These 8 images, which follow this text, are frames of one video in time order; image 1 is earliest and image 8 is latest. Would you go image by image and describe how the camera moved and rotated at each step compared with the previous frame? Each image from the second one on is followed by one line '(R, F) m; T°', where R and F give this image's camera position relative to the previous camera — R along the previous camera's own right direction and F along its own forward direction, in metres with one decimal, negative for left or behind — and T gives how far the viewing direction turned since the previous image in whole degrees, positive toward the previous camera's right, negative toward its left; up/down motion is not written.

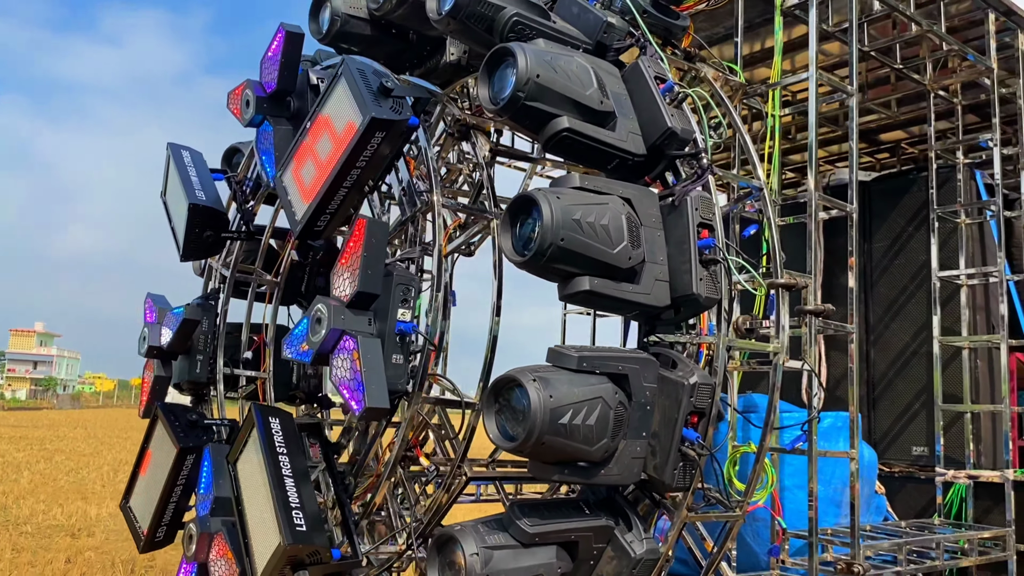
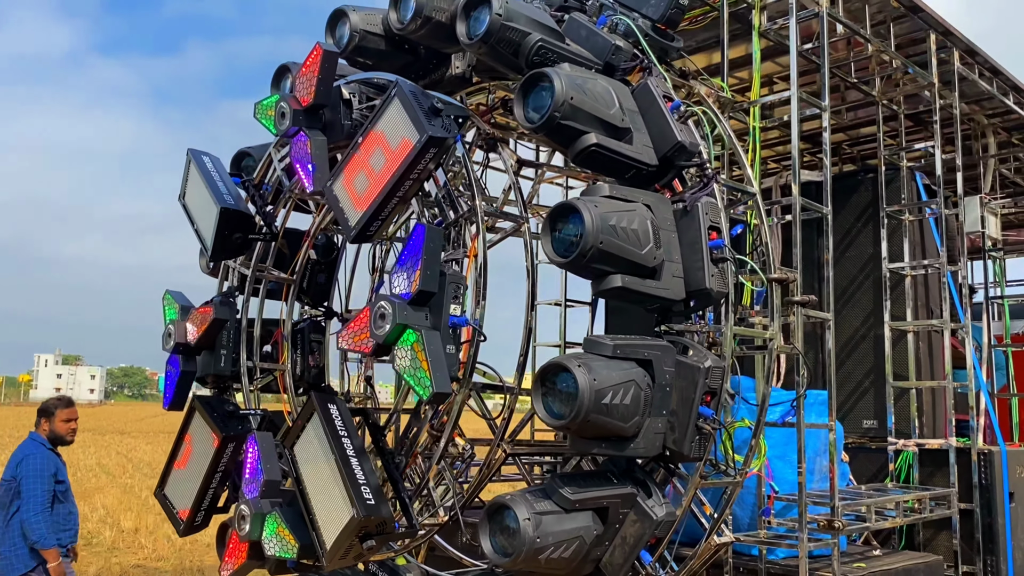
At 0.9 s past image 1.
(-0.4, -0.4) m; +5°
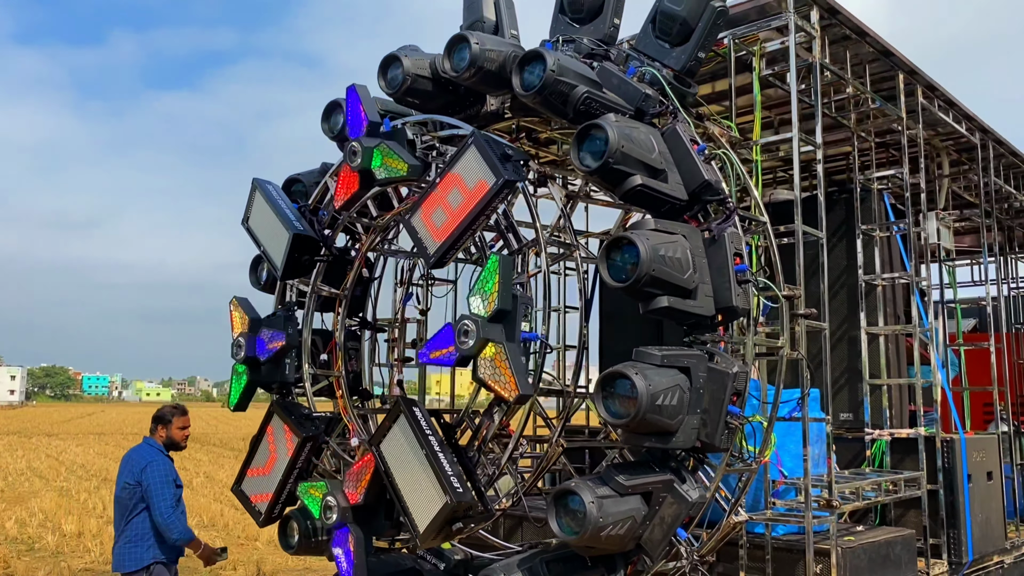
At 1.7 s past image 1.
(-0.5, -0.6) m; +4°
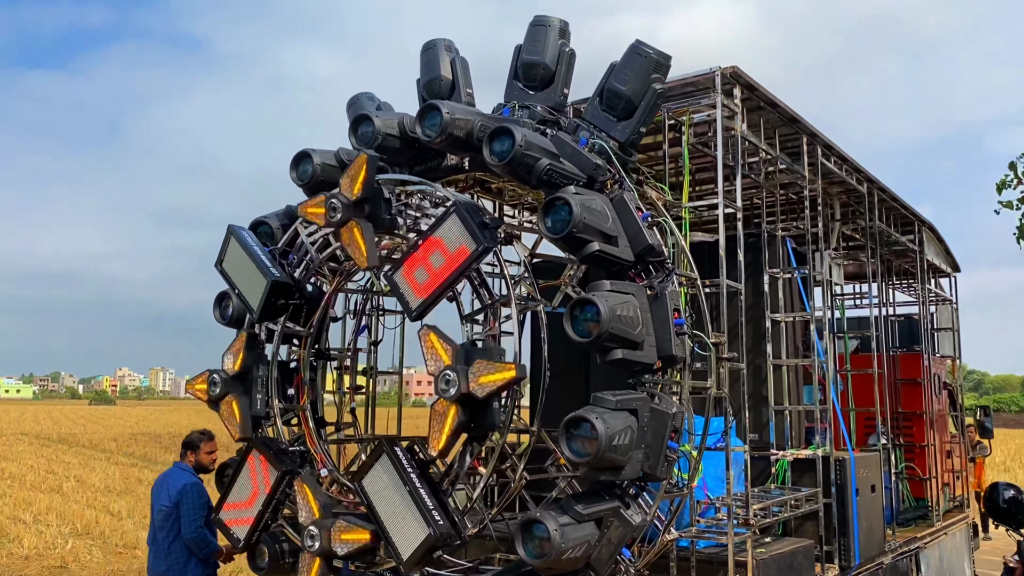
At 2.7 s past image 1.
(-0.4, -0.5) m; +7°
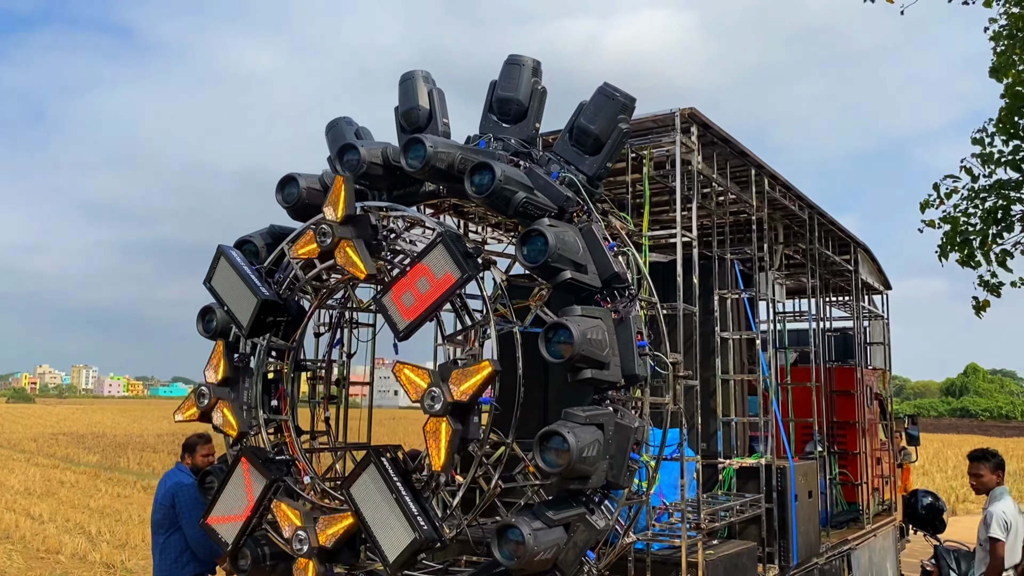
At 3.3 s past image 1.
(-0.2, -0.4) m; +4°
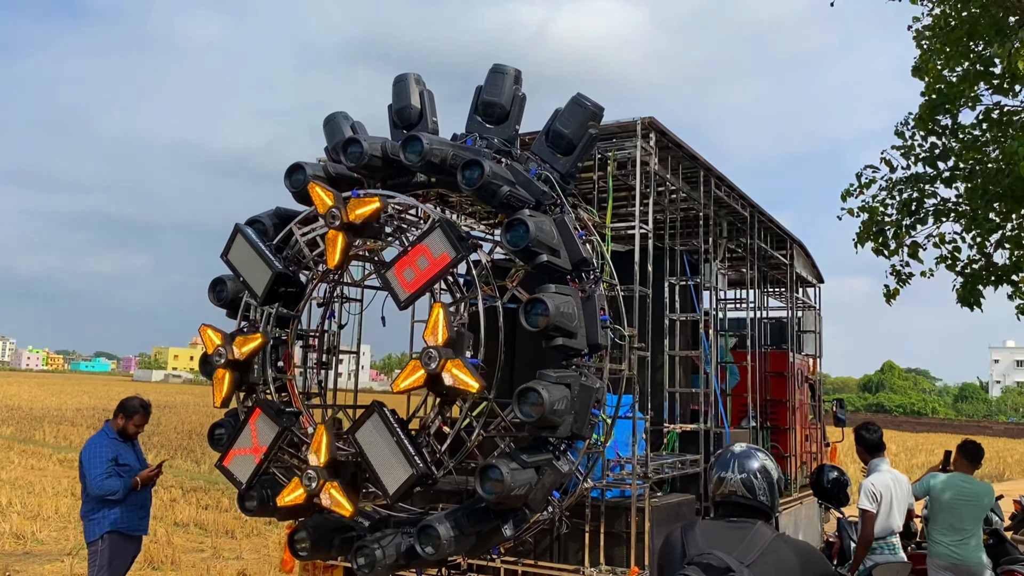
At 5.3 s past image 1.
(-0.2, -0.9) m; +3°
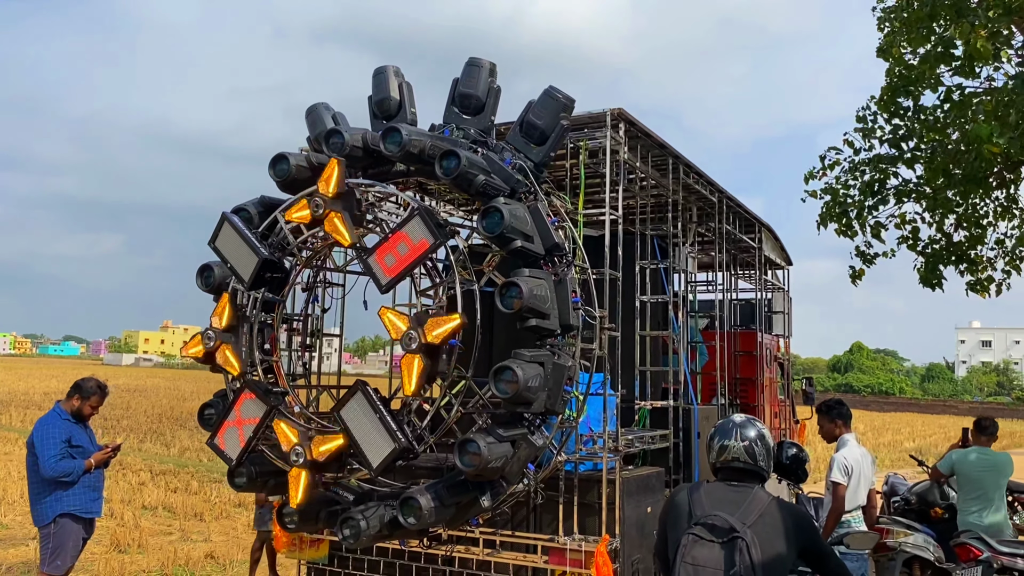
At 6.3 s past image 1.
(0.0, -0.3) m; +1°
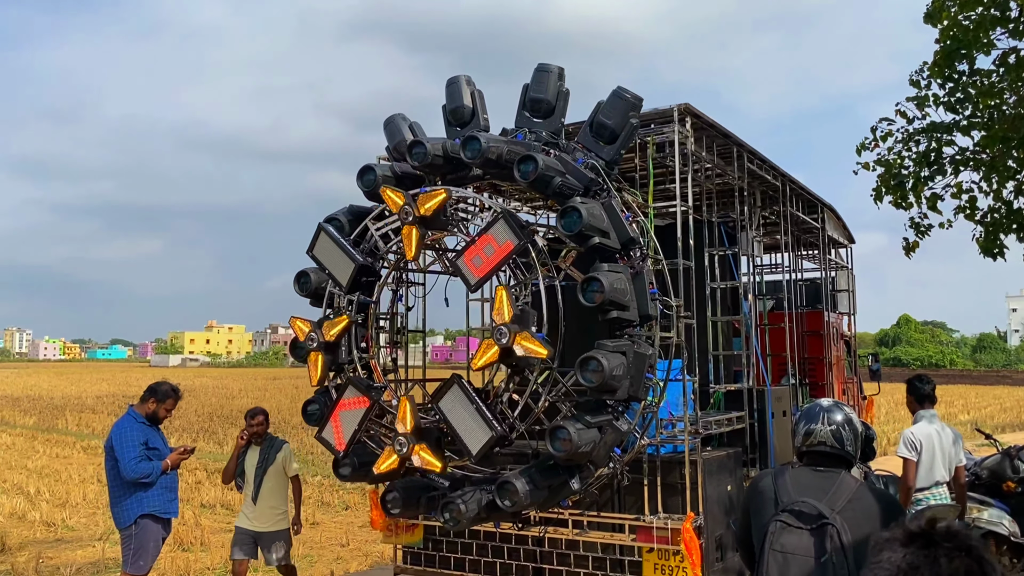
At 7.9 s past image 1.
(-0.2, -0.4) m; -3°
